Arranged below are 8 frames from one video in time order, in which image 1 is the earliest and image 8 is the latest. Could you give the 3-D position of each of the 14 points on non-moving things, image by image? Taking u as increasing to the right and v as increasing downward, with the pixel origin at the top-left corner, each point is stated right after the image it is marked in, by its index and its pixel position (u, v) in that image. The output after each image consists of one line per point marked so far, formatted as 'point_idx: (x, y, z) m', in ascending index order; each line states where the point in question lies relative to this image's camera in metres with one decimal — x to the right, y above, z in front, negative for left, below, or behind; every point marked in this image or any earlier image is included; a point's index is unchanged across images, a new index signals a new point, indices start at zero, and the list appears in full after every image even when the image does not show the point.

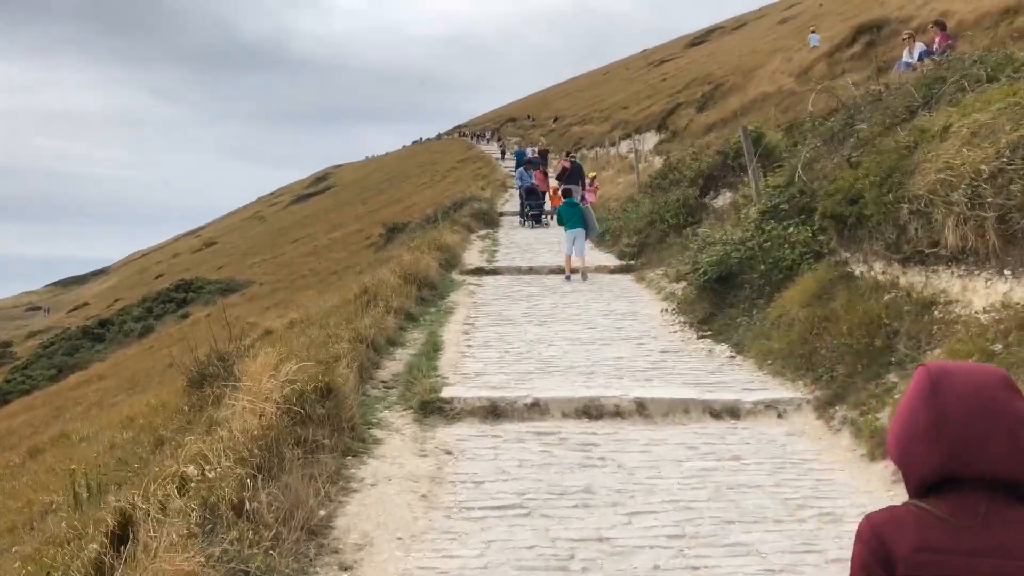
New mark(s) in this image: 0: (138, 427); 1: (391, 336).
0: (-4.6, -1.7, +11.7) m
1: (-1.1, -0.5, +9.0) m
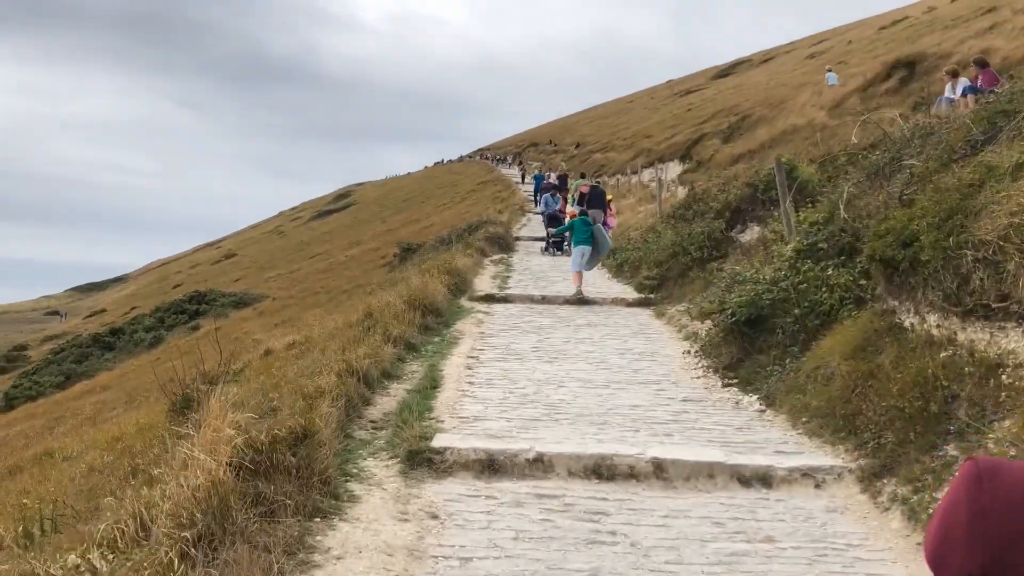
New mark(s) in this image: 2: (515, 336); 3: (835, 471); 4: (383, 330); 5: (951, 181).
0: (-4.6, -1.9, +11.0) m
1: (-1.1, -0.7, +8.2) m
2: (0.0, -0.6, +10.8) m
3: (+1.9, -1.1, +5.5) m
4: (-1.3, -0.4, +9.6) m
5: (+3.2, +0.8, +6.8) m
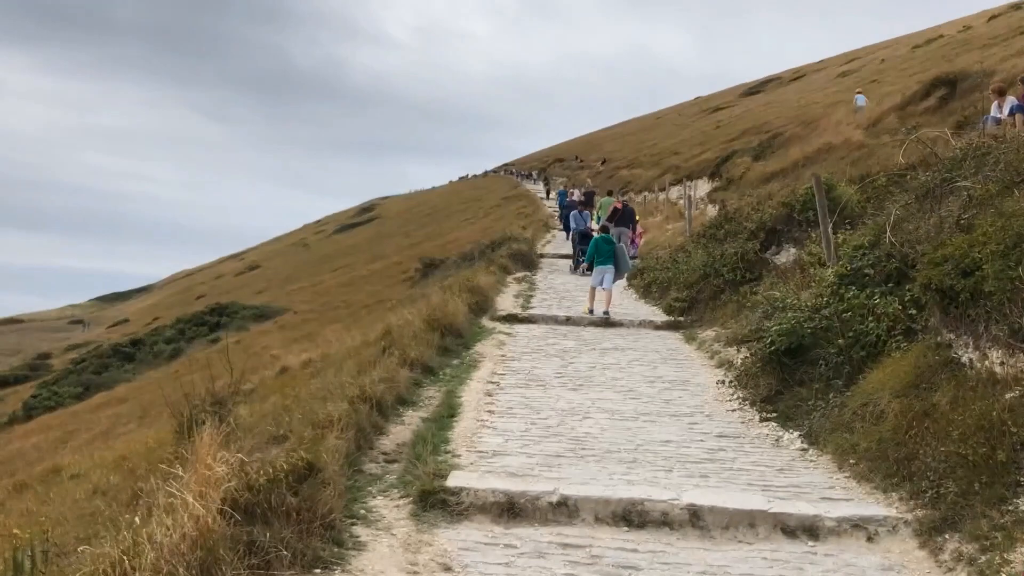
0: (-4.4, -2.0, +10.7) m
1: (-0.9, -0.9, +7.8) m
2: (+0.3, -0.8, +10.3) m
3: (+2.0, -1.2, +5.0) m
4: (-1.1, -0.6, +9.2) m
5: (+3.4, +0.6, +6.3) m
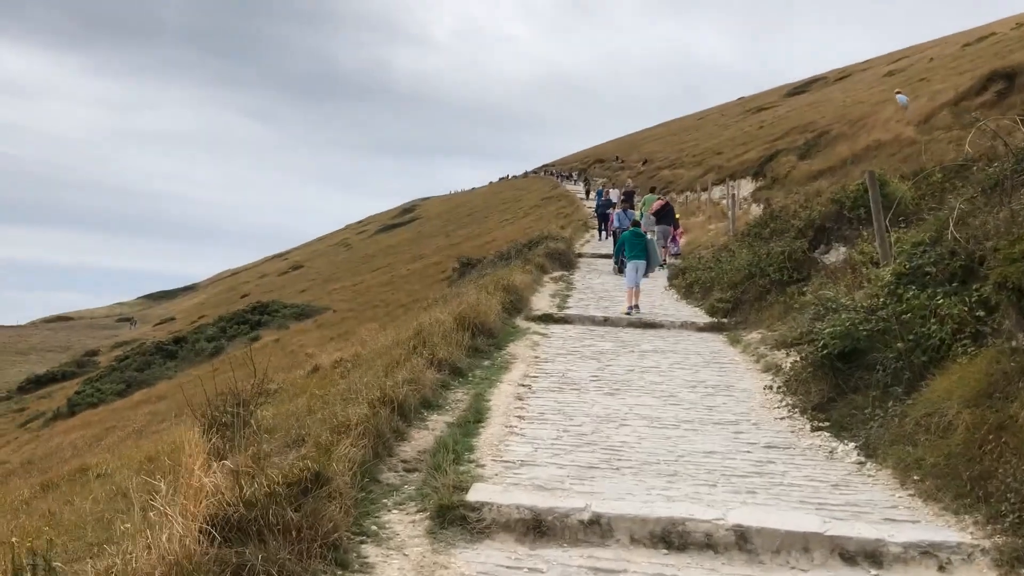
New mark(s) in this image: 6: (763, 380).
0: (-4.0, -2.0, +10.4) m
1: (-0.7, -0.9, +7.3) m
2: (+0.6, -0.8, +9.8) m
3: (+2.1, -1.2, +4.5) m
4: (-0.8, -0.6, +8.8) m
5: (+3.5, +0.6, +5.7) m
6: (+2.3, -0.8, +8.7) m
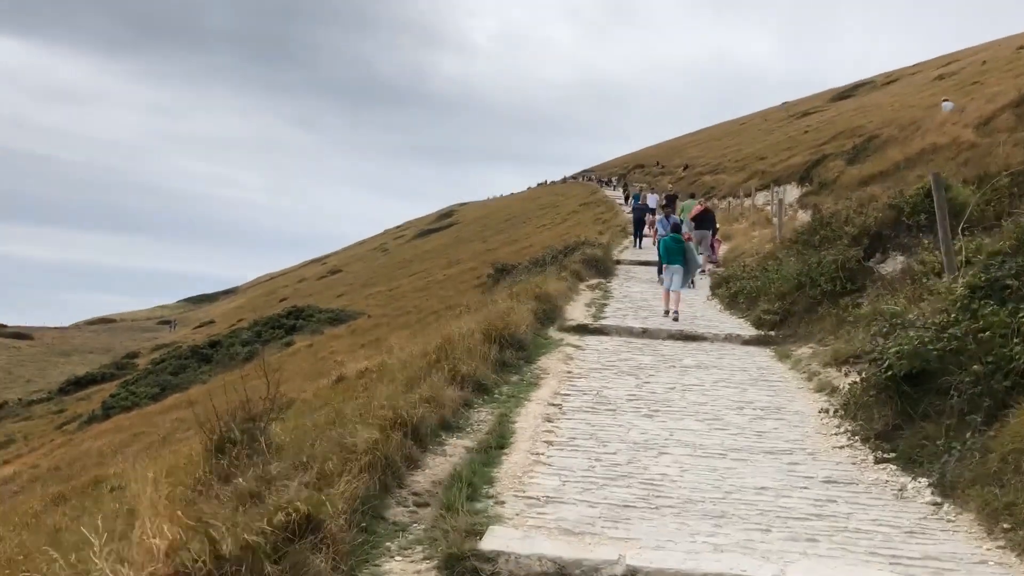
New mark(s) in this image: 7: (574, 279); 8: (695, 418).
0: (-3.7, -2.1, +9.8) m
1: (-0.5, -0.9, +6.7) m
2: (+0.9, -0.9, +9.1) m
3: (+2.2, -1.3, +3.7) m
4: (-0.5, -0.7, +8.1) m
5: (+3.7, +0.5, +4.9) m
6: (+2.6, -0.9, +7.9) m
7: (+1.1, +0.2, +17.2) m
8: (+1.4, -1.0, +7.3) m
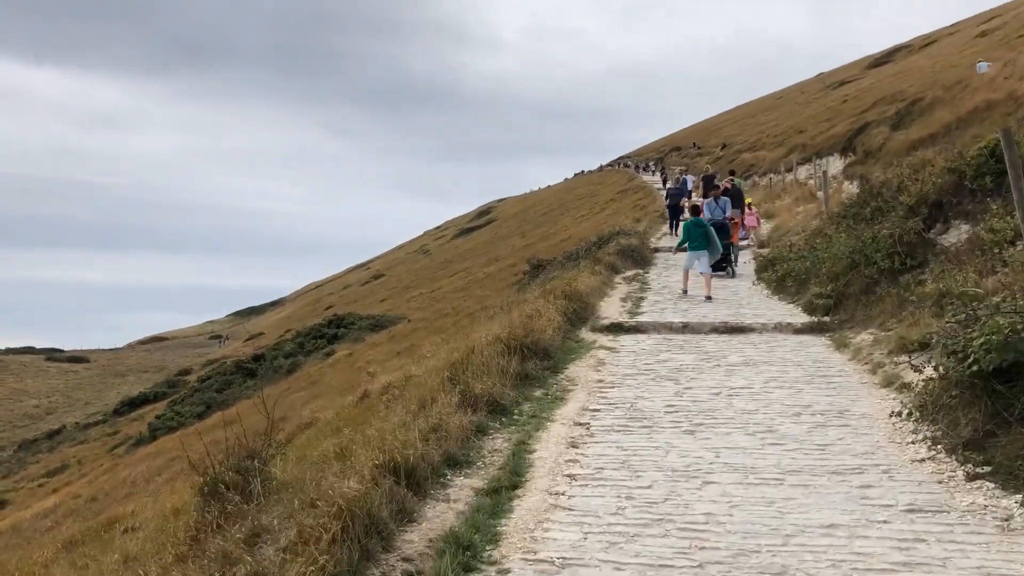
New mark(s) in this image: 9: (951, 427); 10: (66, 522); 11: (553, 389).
0: (-3.3, -2.3, +9.1) m
1: (-0.4, -1.0, +5.8) m
2: (+1.2, -0.8, +8.1) m
3: (+2.2, -1.2, +2.6) m
4: (-0.4, -0.8, +7.2) m
5: (+3.6, +0.6, +3.8) m
6: (+2.7, -0.8, +6.8) m
7: (+1.7, +0.3, +16.1) m
8: (+1.6, -1.0, +6.3) m
9: (+2.6, -0.8, +5.6) m
10: (-8.1, -4.2, +17.0) m
11: (+0.3, -0.9, +8.0) m
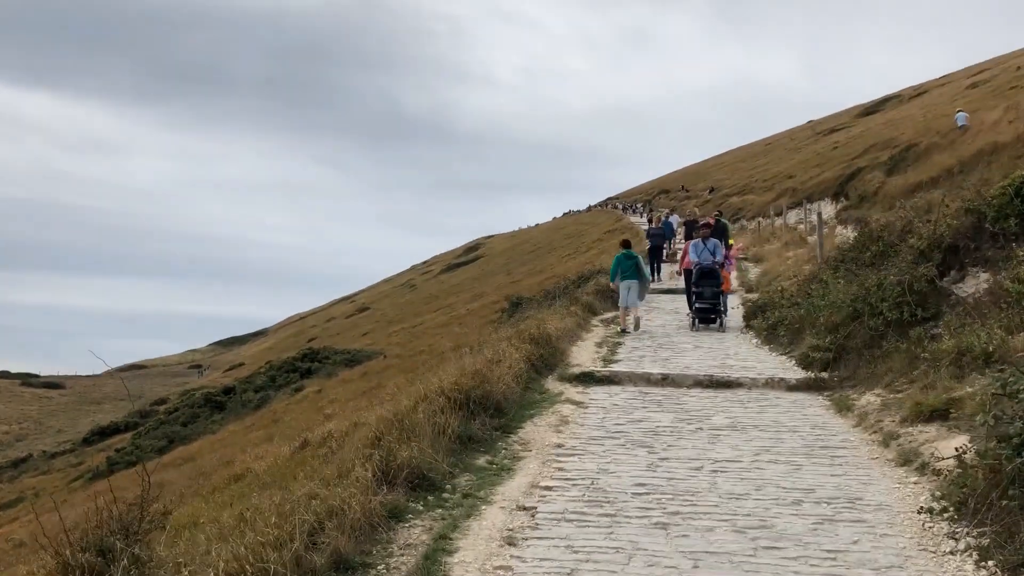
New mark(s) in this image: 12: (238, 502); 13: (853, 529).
0: (-3.8, -2.6, +7.5) m
1: (-0.8, -1.2, +4.4) m
2: (+0.7, -1.2, +6.8) m
3: (+1.8, -1.4, +1.3) m
4: (-0.8, -1.0, +5.8) m
5: (+3.3, +0.4, +2.5) m
6: (+2.3, -1.2, +5.5) m
7: (+1.1, -0.4, +14.8) m
8: (+1.1, -1.2, +4.9) m
9: (+2.2, -1.1, +4.2) m
10: (-8.7, -4.6, +15.4) m
11: (-0.1, -1.2, +6.6) m
12: (-2.5, -2.0, +8.7) m
13: (+1.8, -1.2, +4.9) m
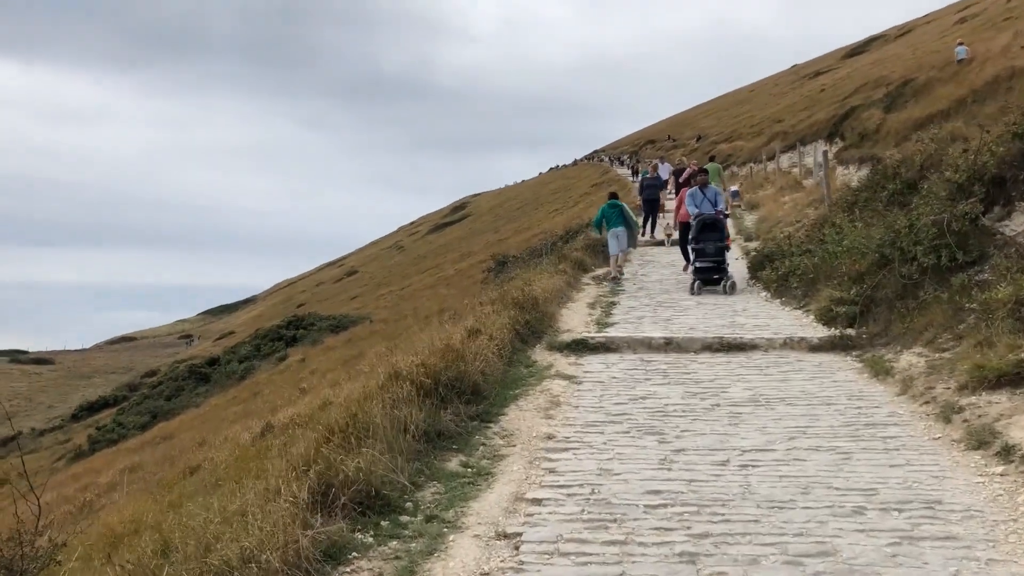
0: (-3.9, -2.4, +6.3) m
1: (-0.8, -1.1, +3.1) m
2: (+0.6, -0.9, +5.5) m
3: (+1.8, -1.3, 0.0) m
4: (-0.9, -0.8, +4.5) m
5: (+3.1, +0.6, +1.2) m
6: (+2.2, -0.9, +4.2) m
7: (+0.9, +0.2, +13.5) m
8: (+1.1, -1.0, +3.6) m
9: (+2.1, -0.9, +3.0) m
10: (-8.8, -4.3, +14.2) m
11: (-0.2, -0.9, +5.3) m
12: (-2.7, -1.7, +7.4) m
13: (+1.7, -1.0, +3.7) m
